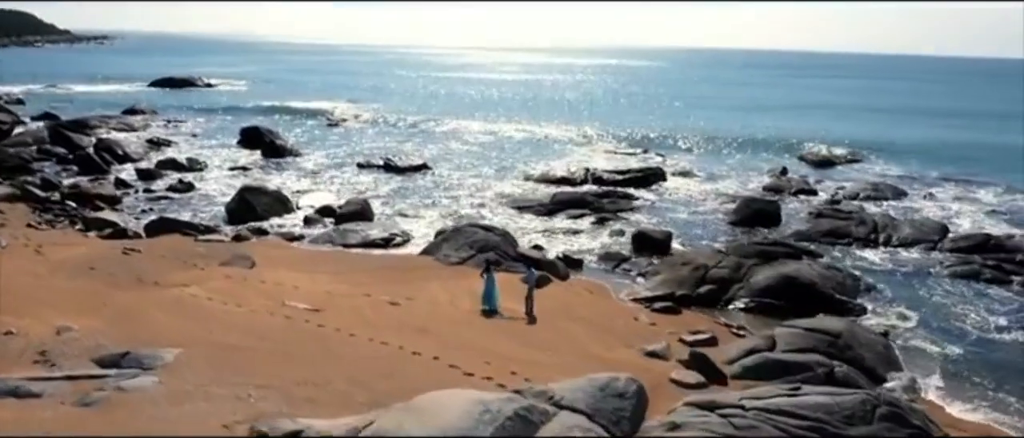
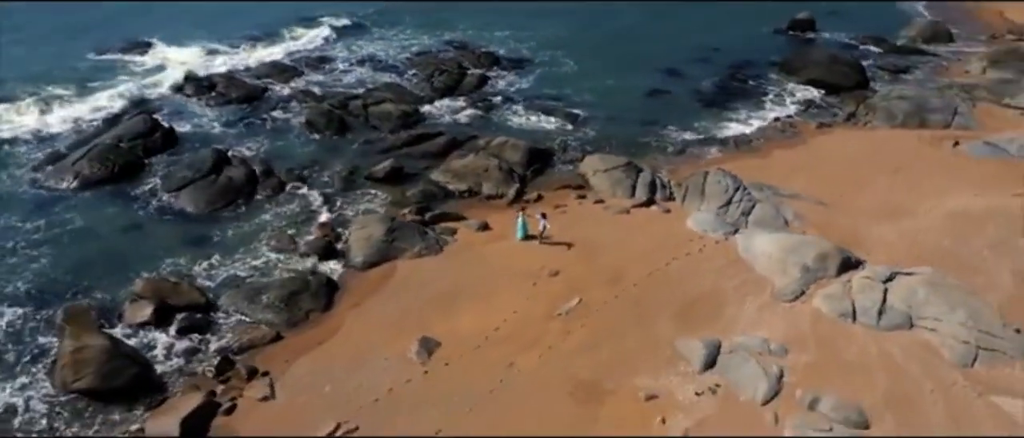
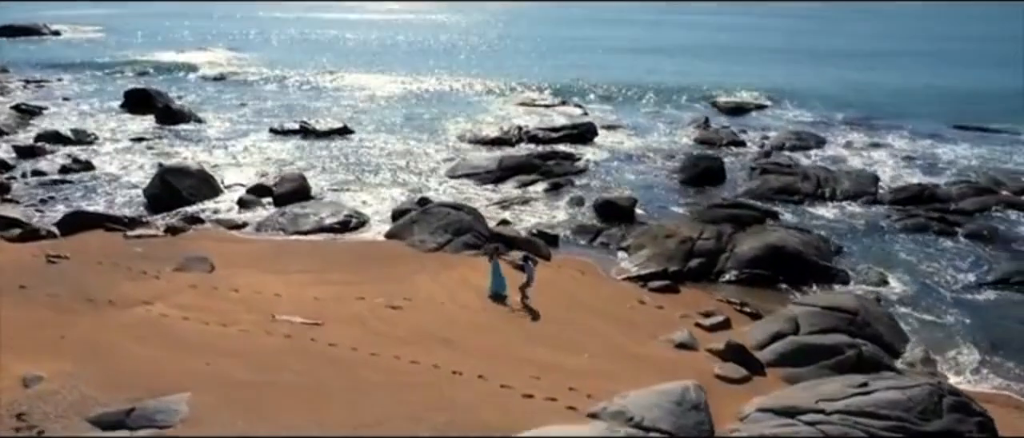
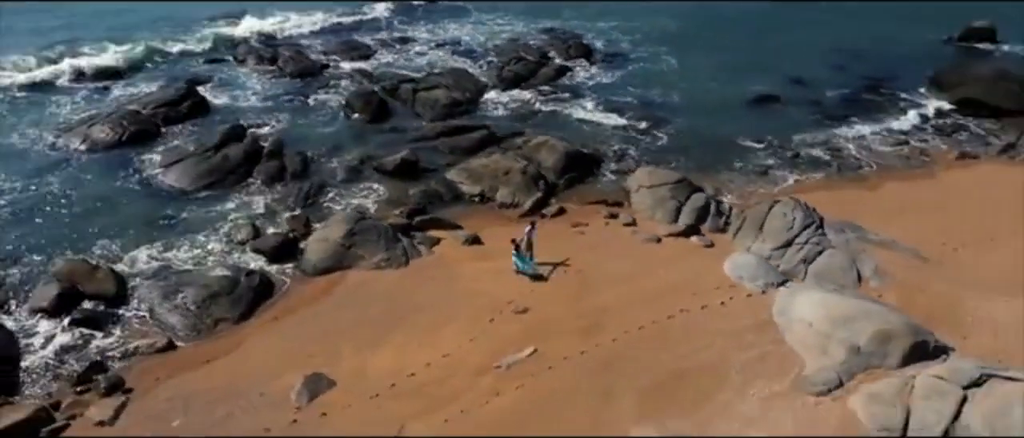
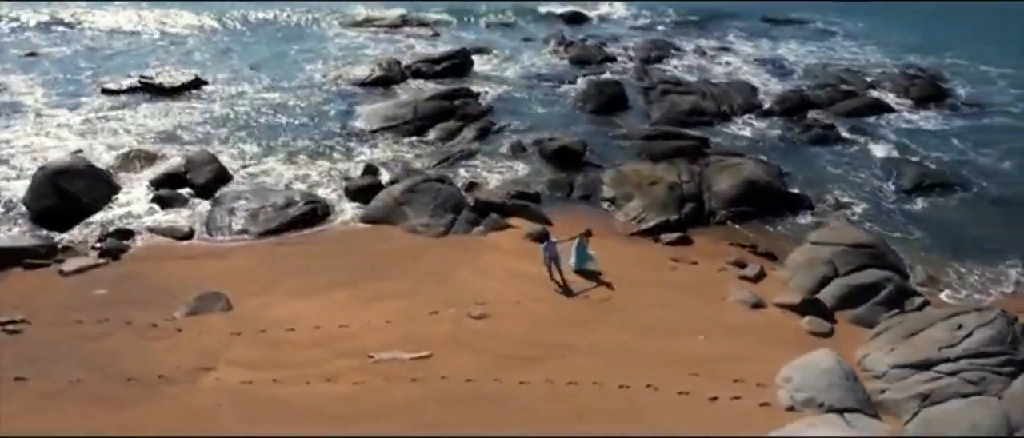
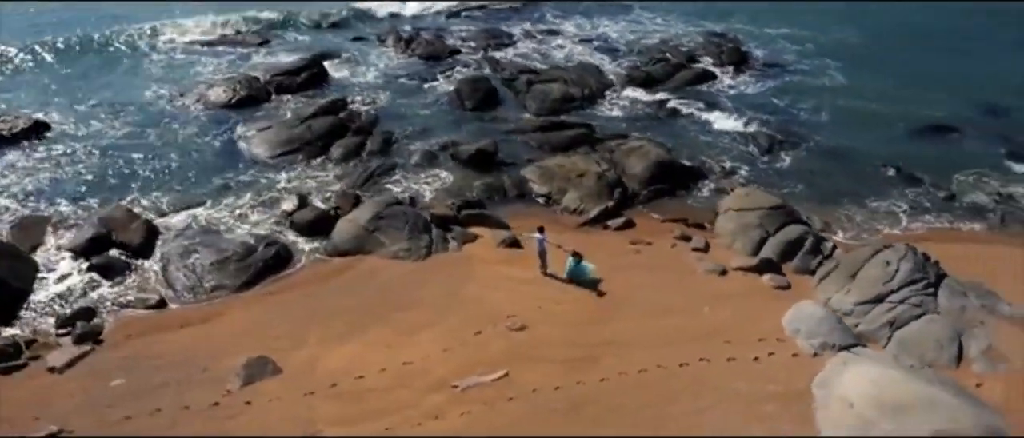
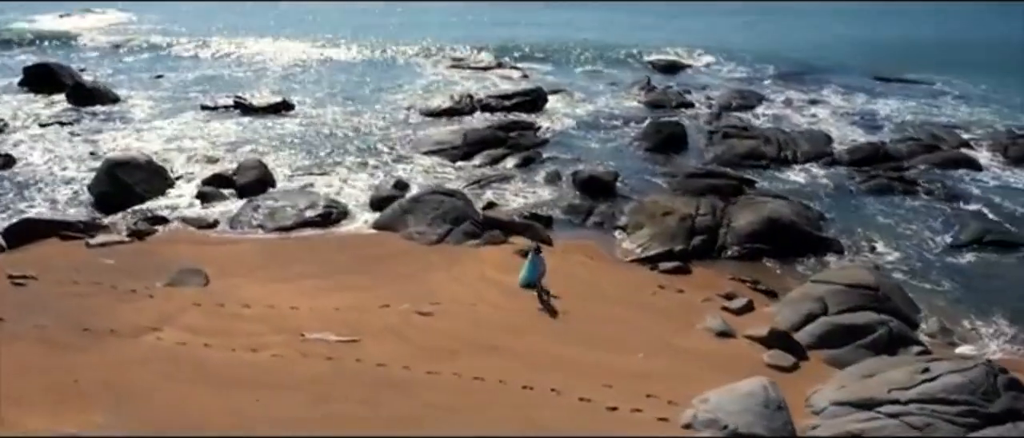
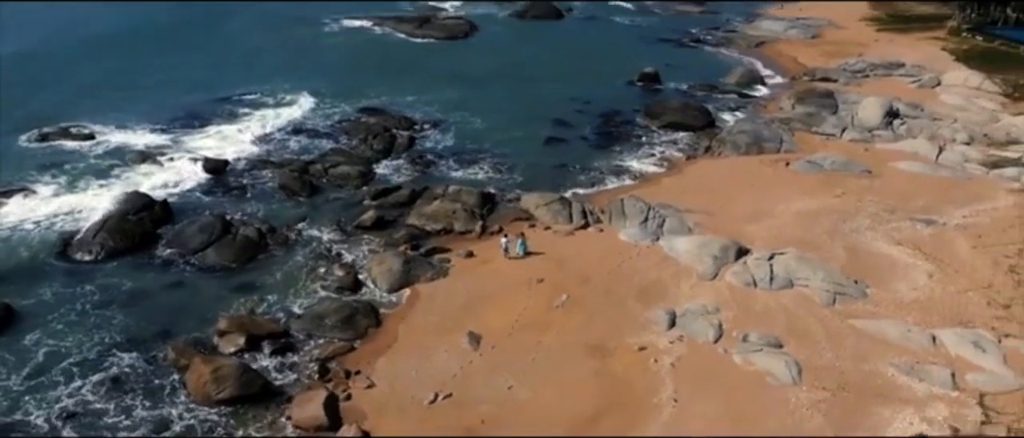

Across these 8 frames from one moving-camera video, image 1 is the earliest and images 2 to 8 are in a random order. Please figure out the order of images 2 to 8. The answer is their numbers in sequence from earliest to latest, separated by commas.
3, 7, 5, 6, 4, 2, 8
